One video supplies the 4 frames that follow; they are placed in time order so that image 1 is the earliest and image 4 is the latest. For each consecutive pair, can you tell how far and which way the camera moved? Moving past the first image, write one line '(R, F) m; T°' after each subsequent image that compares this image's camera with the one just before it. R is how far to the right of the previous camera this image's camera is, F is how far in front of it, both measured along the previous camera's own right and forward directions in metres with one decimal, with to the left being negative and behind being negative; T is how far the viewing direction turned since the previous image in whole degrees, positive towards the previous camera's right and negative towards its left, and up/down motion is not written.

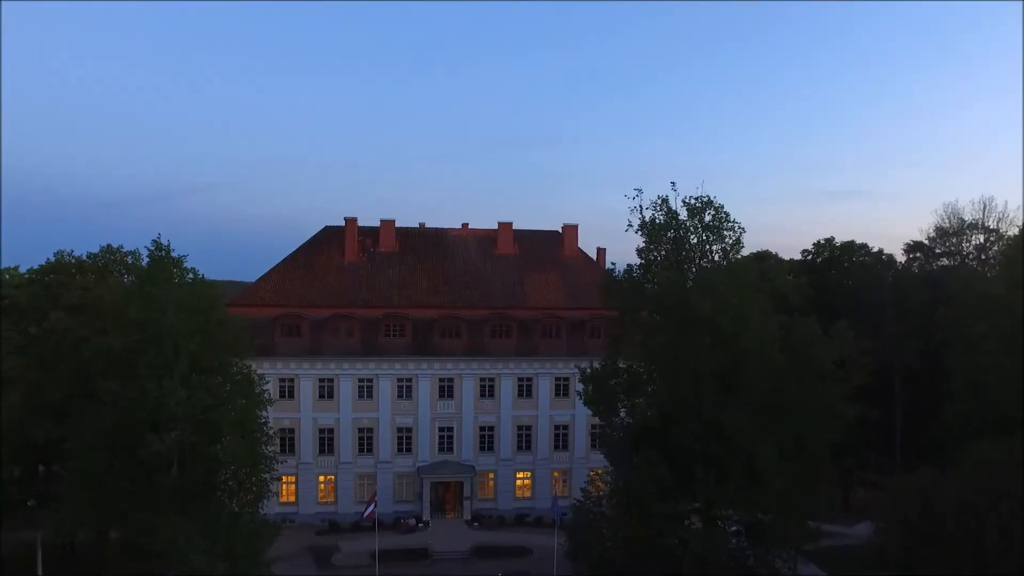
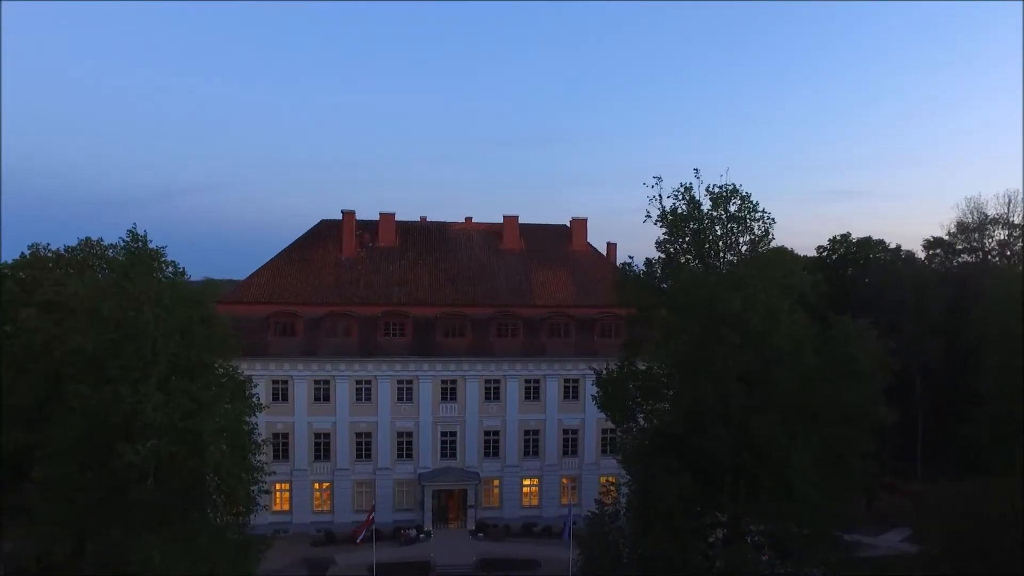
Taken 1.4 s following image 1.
(-0.4, +2.0) m; 0°
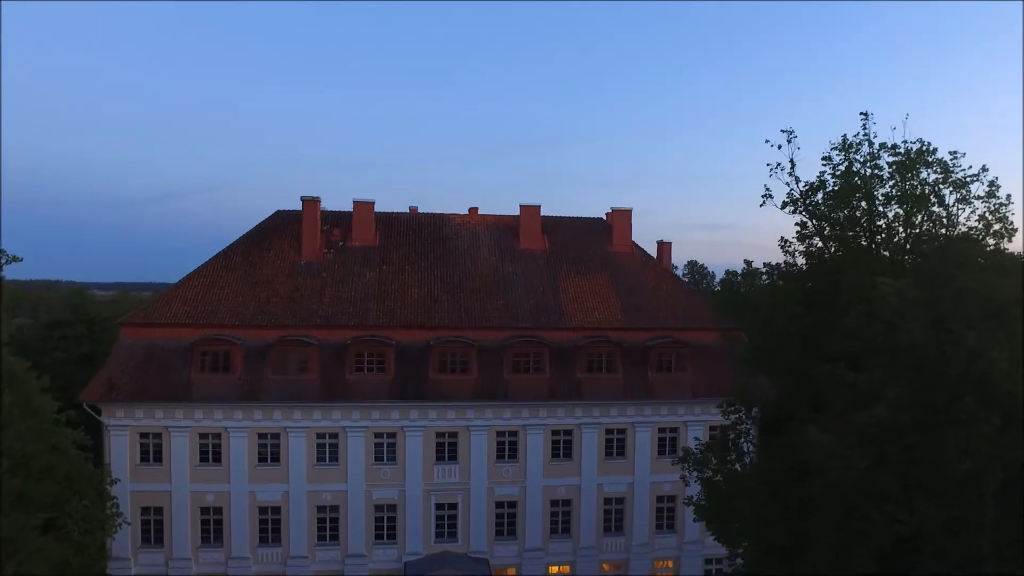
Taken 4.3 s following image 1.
(-0.8, +10.0) m; 0°
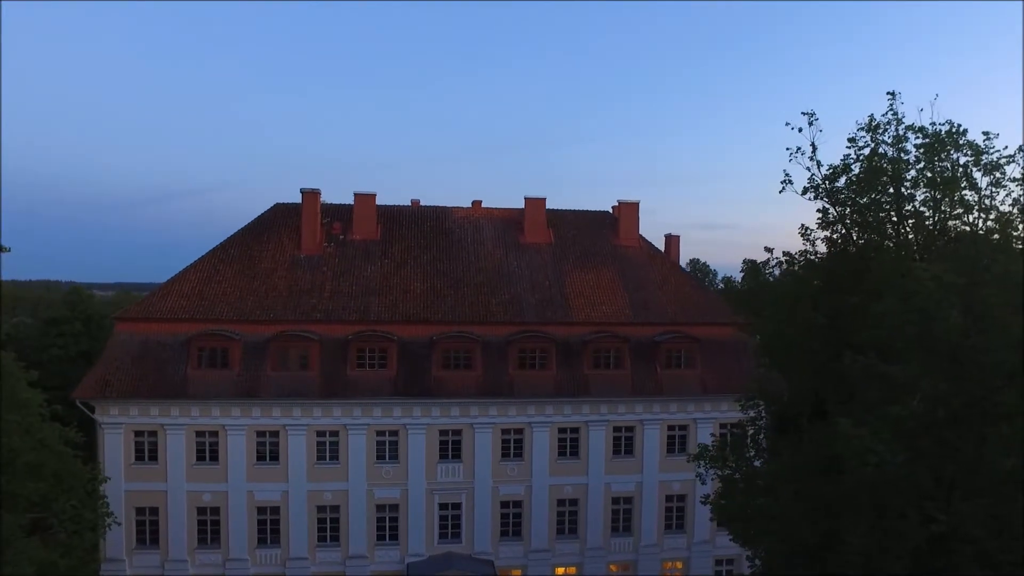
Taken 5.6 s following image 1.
(-0.2, +0.7) m; 0°
